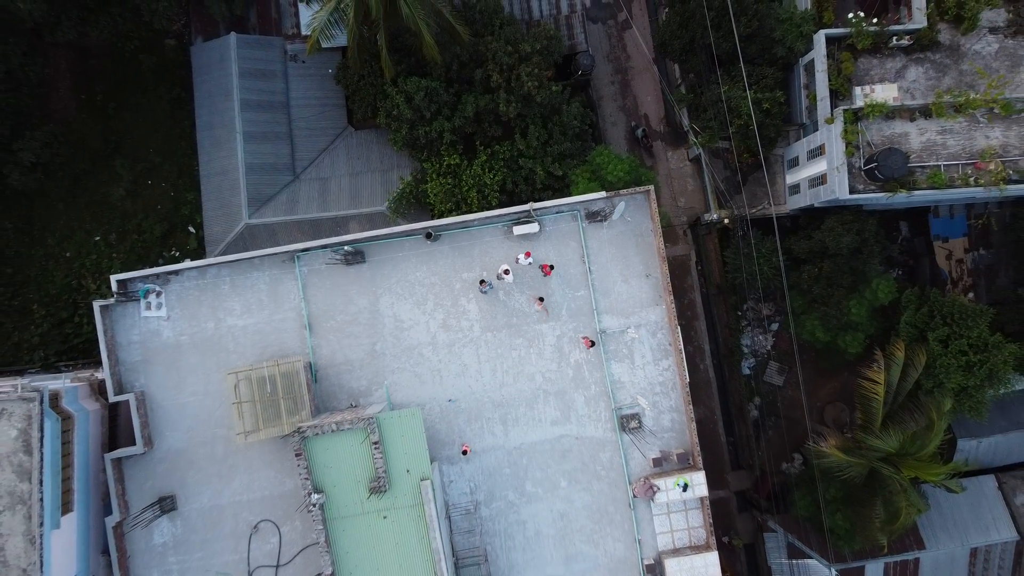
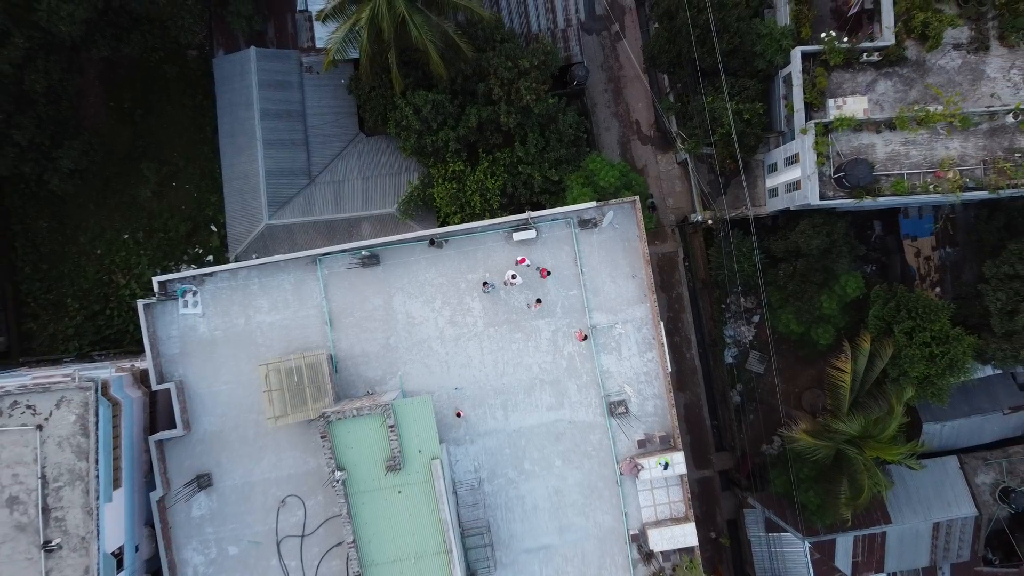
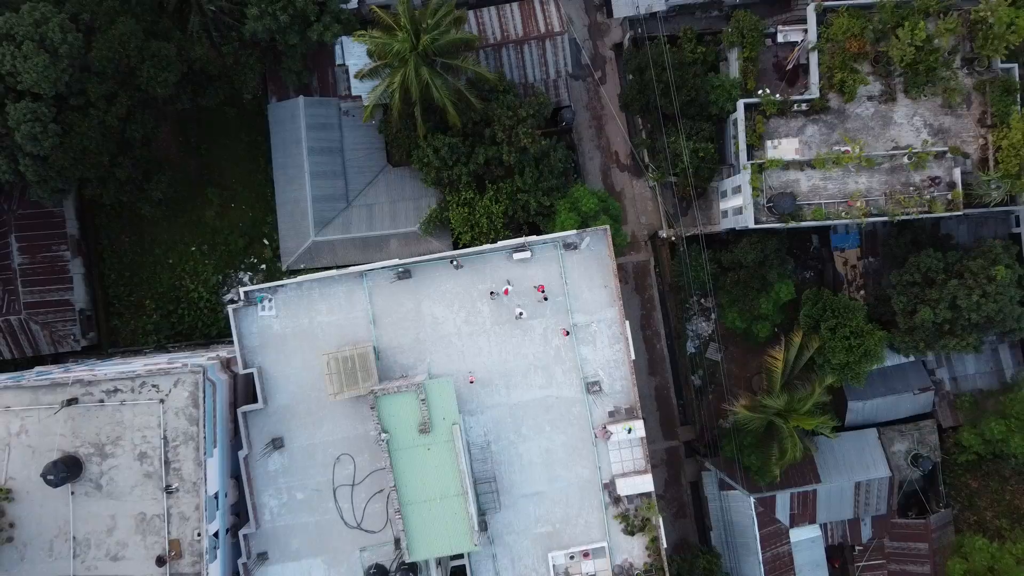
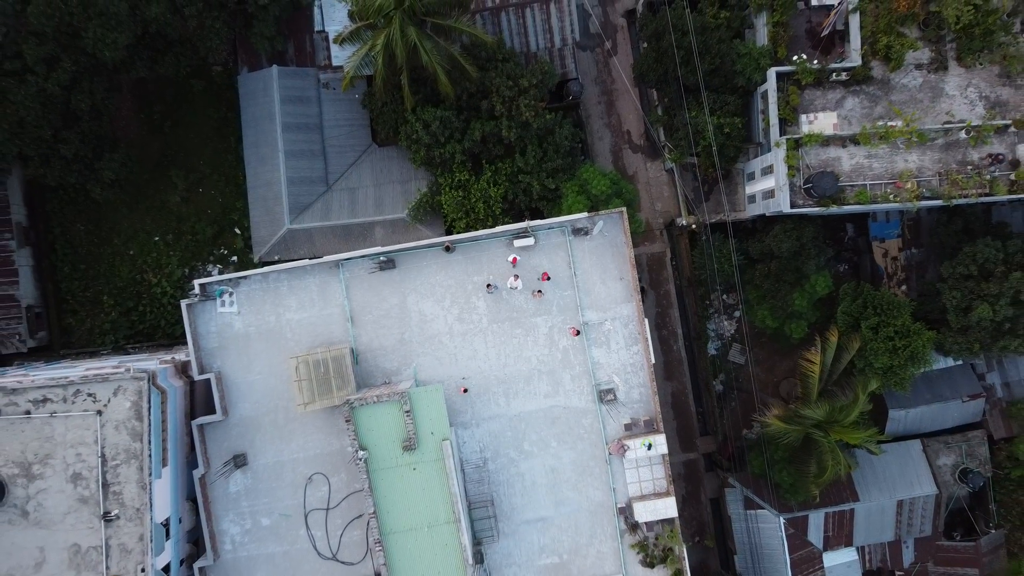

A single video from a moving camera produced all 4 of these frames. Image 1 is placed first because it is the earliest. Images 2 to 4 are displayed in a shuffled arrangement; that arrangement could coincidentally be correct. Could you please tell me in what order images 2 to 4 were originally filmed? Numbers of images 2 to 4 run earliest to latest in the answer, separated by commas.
2, 4, 3
